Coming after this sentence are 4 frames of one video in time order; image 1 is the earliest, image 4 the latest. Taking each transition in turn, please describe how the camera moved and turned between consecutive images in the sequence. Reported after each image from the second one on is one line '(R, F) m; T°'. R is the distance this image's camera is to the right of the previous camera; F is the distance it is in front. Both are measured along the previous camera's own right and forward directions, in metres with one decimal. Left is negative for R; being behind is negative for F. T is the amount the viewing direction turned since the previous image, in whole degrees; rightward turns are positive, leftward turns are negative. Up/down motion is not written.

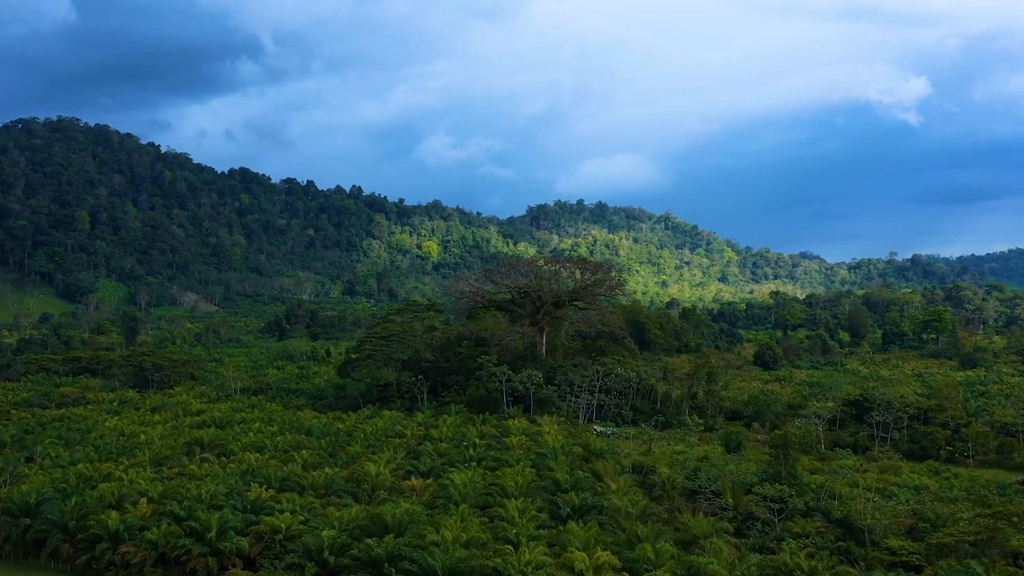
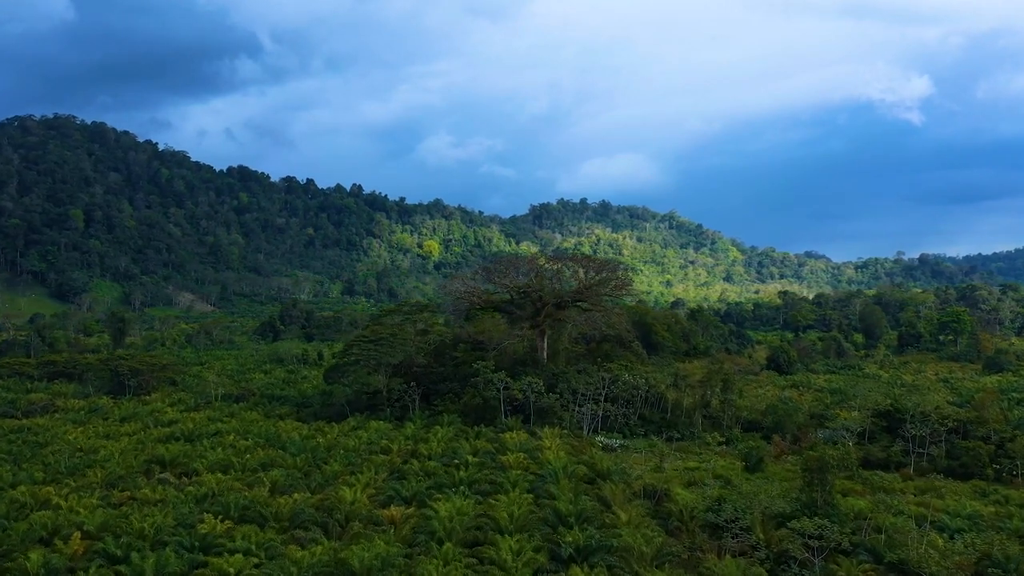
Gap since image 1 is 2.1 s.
(+0.2, +2.3) m; 0°
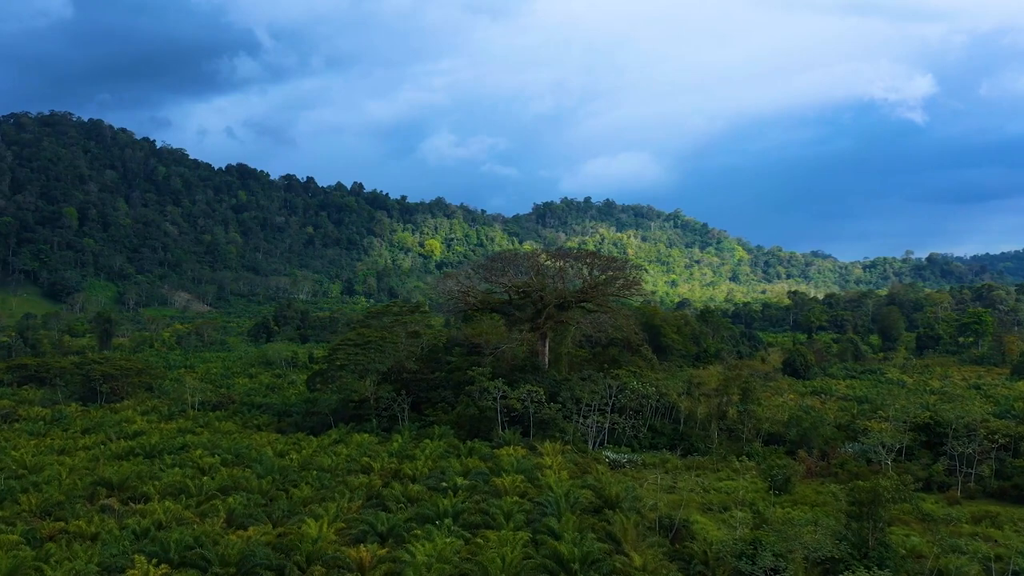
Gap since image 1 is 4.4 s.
(+0.2, +2.4) m; 0°
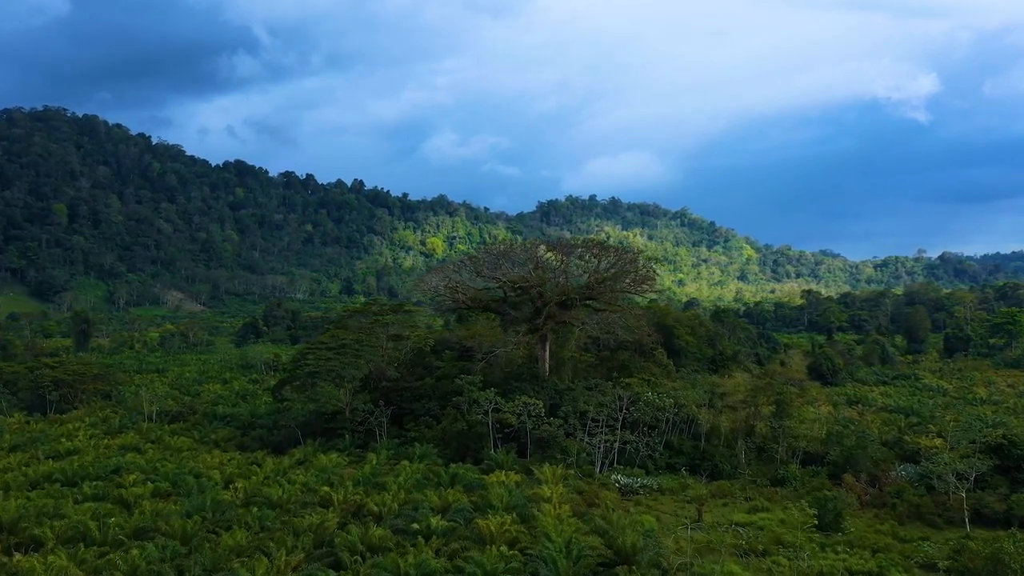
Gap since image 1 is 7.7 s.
(+0.3, +3.5) m; 0°
